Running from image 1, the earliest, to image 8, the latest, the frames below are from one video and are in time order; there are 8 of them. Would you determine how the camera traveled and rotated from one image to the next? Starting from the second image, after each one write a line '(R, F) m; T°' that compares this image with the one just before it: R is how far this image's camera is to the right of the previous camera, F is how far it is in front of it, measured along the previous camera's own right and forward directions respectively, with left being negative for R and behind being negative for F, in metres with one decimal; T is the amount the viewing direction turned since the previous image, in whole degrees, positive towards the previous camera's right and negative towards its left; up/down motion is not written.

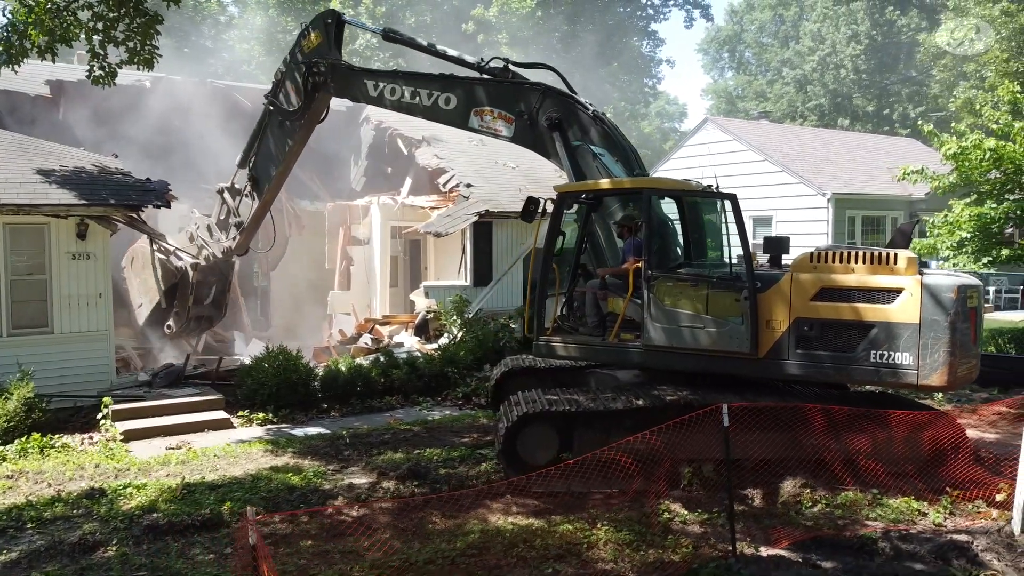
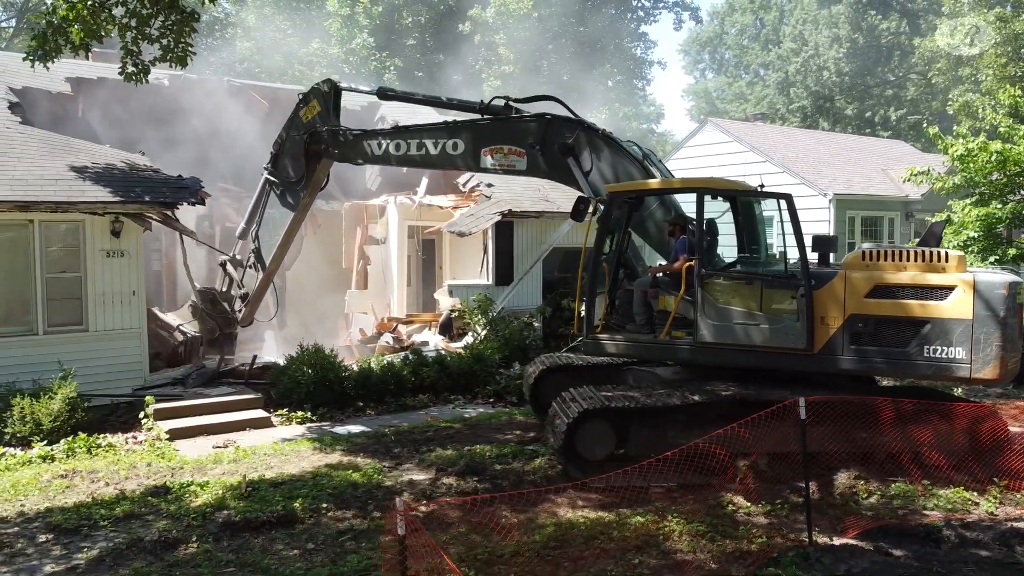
(-0.8, -0.1) m; +2°
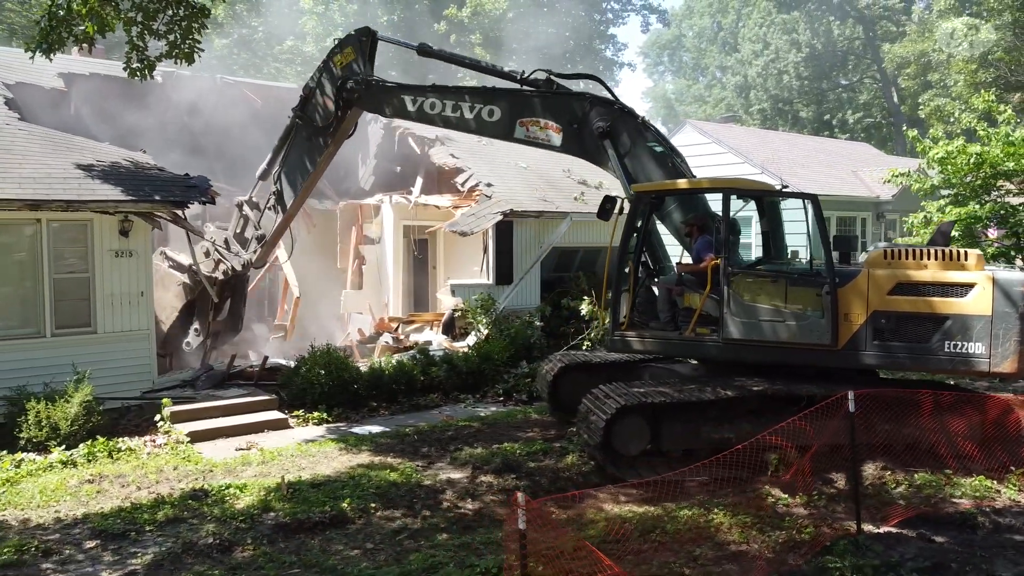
(-0.8, 0.0) m; +3°
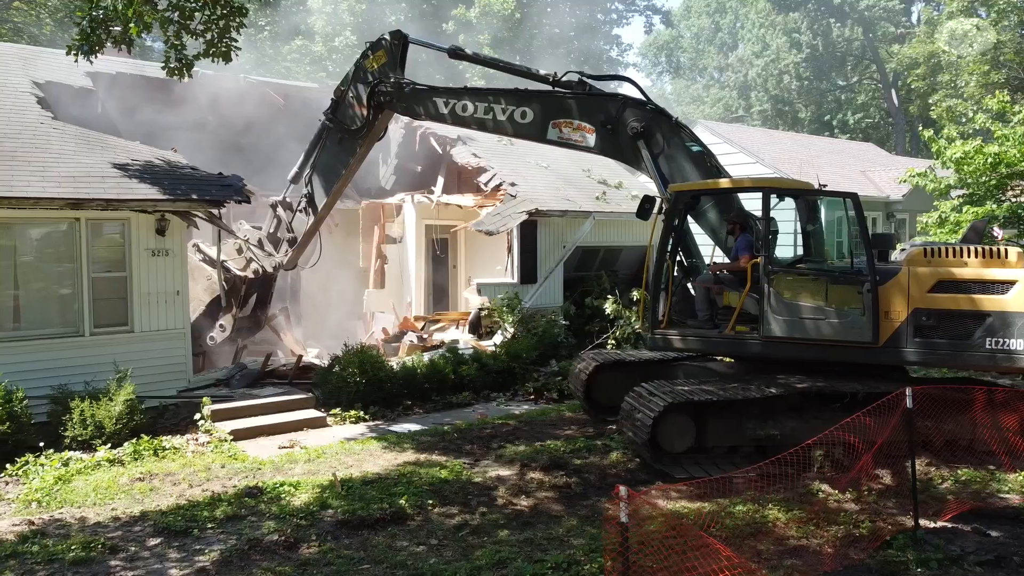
(-0.5, -0.1) m; +1°
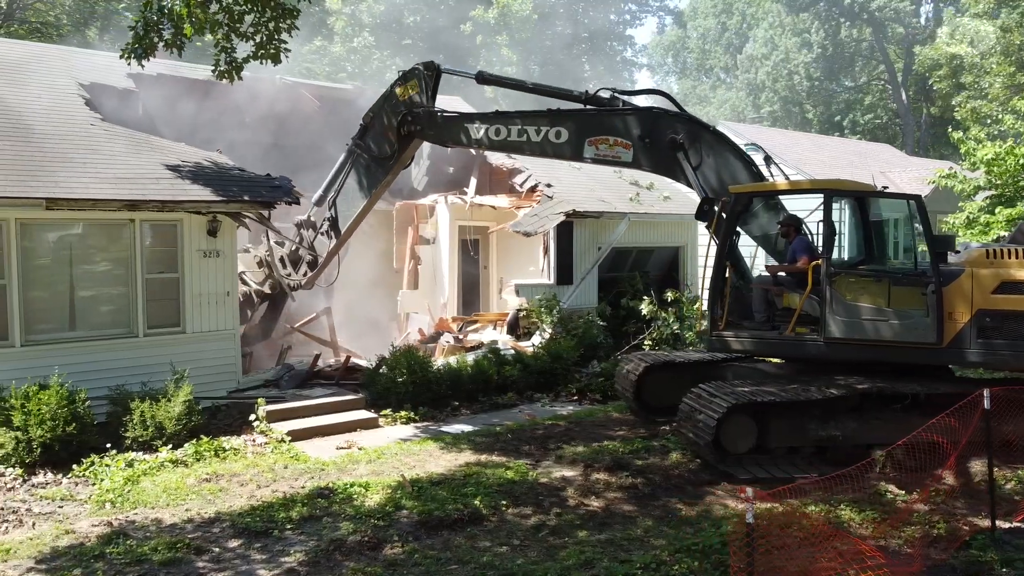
(-0.6, 0.0) m; 0°
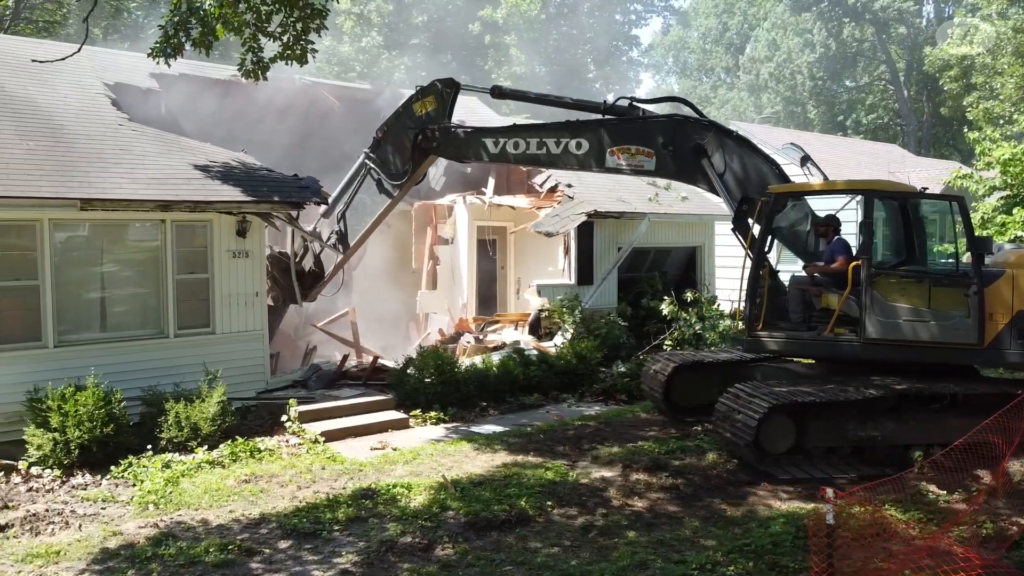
(-0.4, 0.0) m; 0°
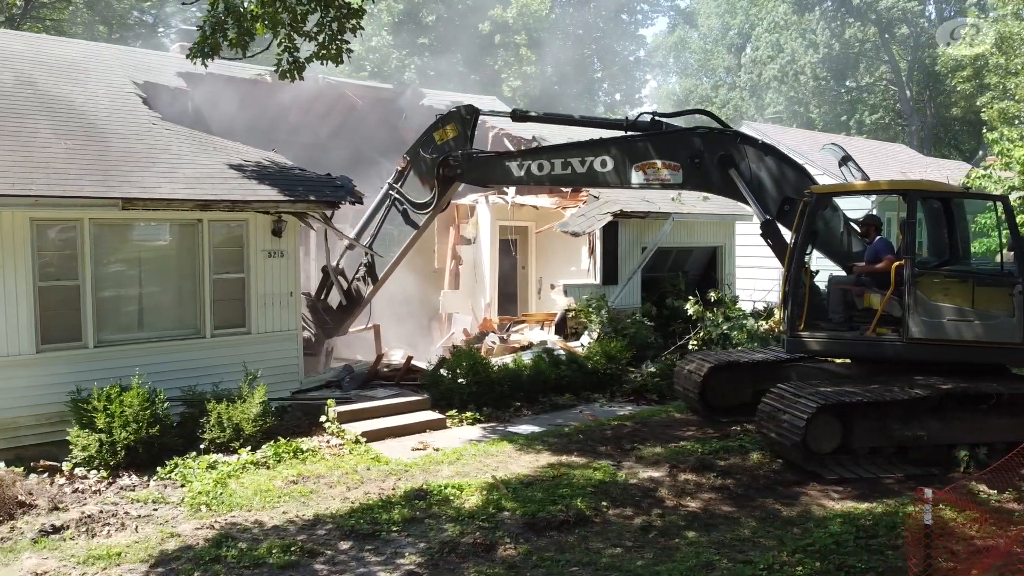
(-0.5, 0.0) m; 0°
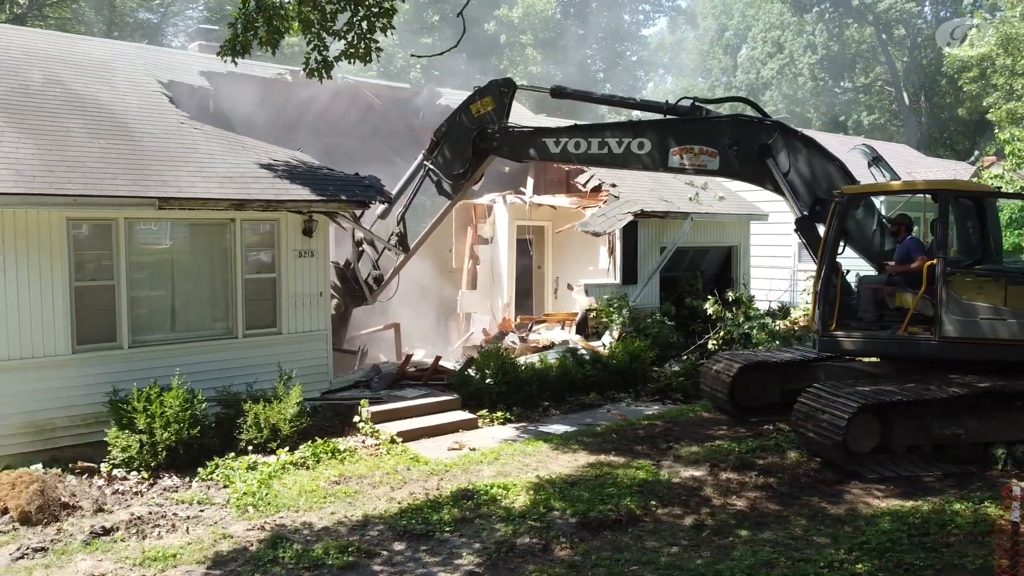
(-0.5, 0.0) m; +1°
